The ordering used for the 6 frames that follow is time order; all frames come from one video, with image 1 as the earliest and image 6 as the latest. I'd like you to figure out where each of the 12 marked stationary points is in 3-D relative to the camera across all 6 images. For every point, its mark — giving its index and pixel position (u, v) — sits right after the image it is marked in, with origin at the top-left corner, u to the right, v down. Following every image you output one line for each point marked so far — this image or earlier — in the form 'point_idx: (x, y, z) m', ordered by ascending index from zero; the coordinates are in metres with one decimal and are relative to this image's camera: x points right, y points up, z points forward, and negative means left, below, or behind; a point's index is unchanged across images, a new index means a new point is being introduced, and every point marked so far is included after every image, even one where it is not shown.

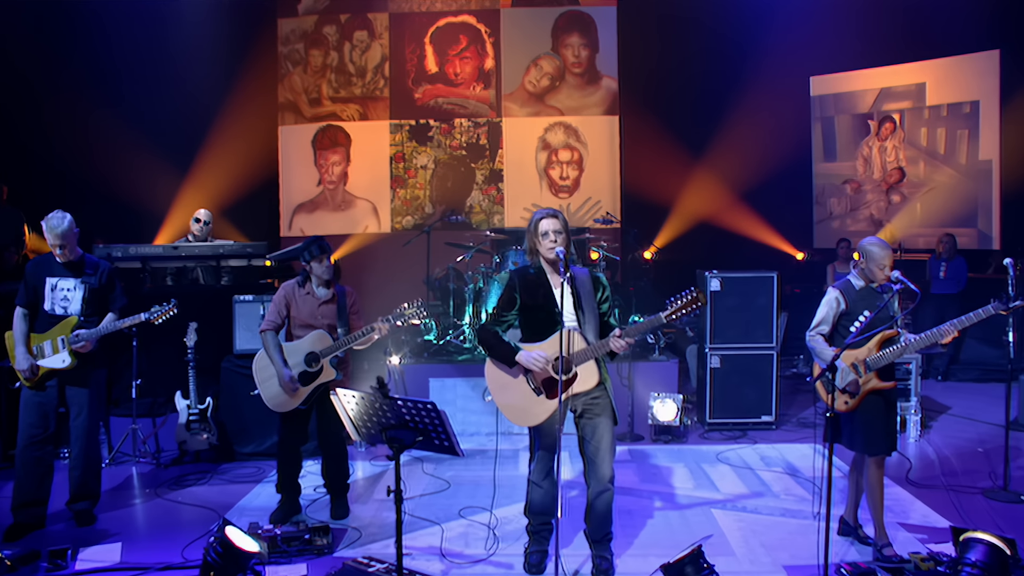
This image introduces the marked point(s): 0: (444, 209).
0: (-0.7, +0.8, +10.2) m
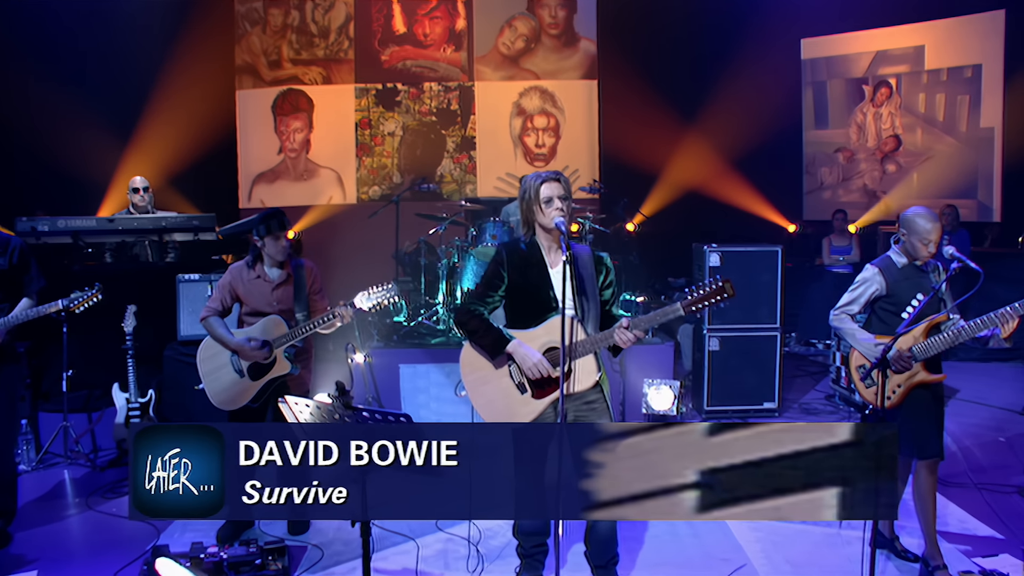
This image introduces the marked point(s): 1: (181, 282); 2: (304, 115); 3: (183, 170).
0: (-1.0, +1.0, +9.6) m
1: (-1.8, 0.0, +5.8) m
2: (-1.9, +1.6, +9.5) m
3: (-2.9, +1.0, +9.1) m
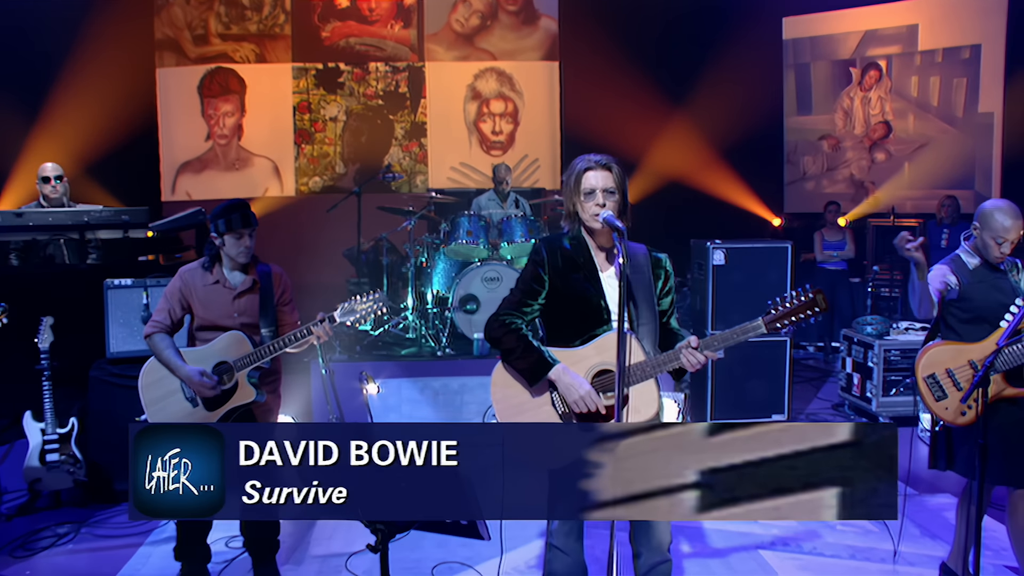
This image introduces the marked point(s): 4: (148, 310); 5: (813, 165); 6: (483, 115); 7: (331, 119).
0: (-1.3, +1.0, +8.6) m
1: (-1.9, 0.0, +4.7) m
2: (-2.3, +1.6, +8.4) m
3: (-3.2, +1.0, +8.0) m
4: (-1.7, -0.1, +4.8) m
5: (+2.5, +1.0, +8.6) m
6: (-0.3, +1.4, +8.6) m
7: (-1.5, +1.4, +8.5) m
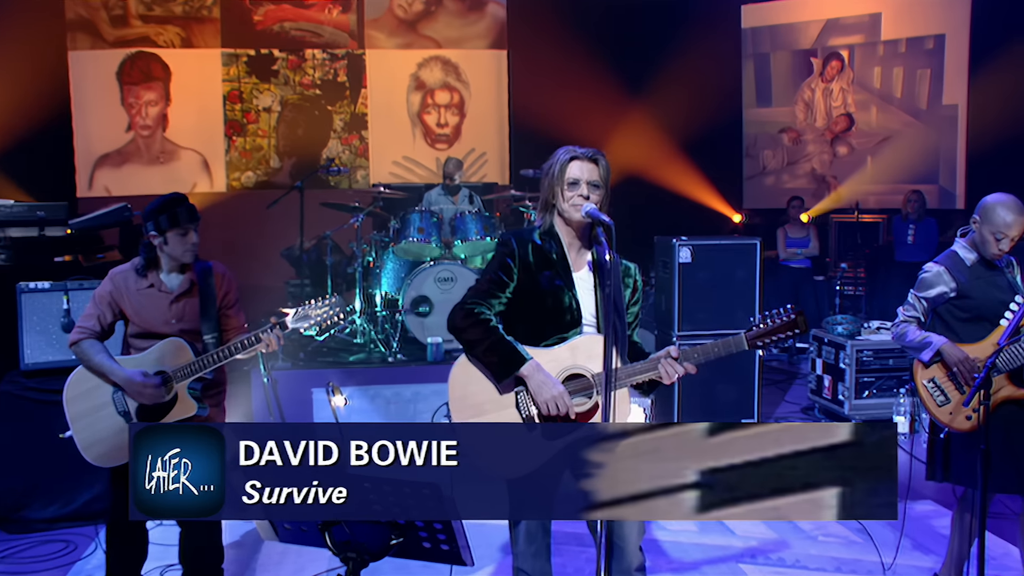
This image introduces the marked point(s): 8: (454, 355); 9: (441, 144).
0: (-1.7, +1.0, +8.0) m
1: (-2.0, 0.0, +4.1) m
2: (-2.7, +1.5, +7.8) m
3: (-3.6, +1.0, +7.3) m
4: (-1.8, -0.1, +4.2) m
5: (+2.1, +1.0, +8.3) m
6: (-0.7, +1.4, +8.1) m
7: (-1.9, +1.4, +7.9) m
8: (-0.4, -0.4, +6.8) m
9: (-0.6, +1.1, +8.2) m
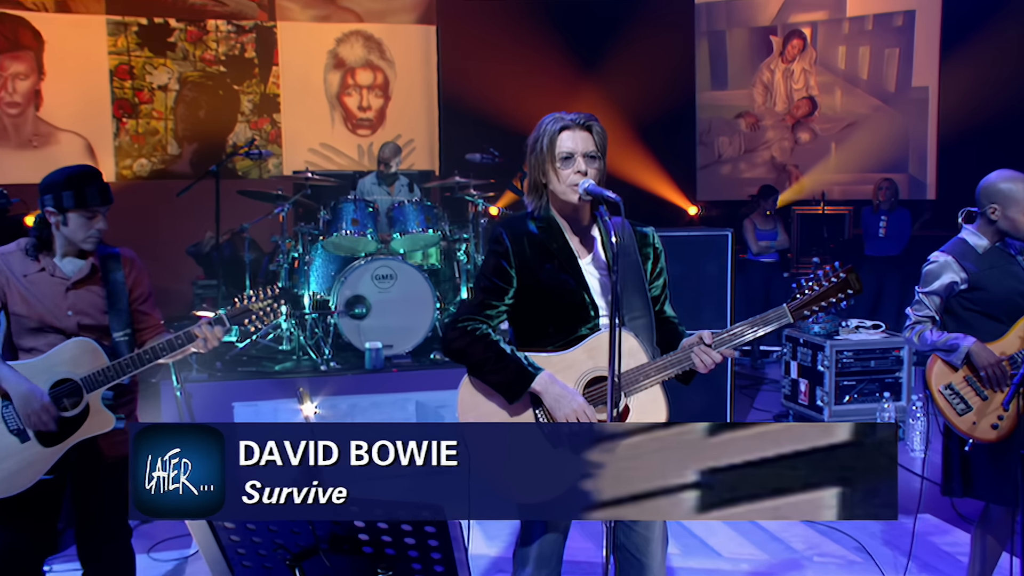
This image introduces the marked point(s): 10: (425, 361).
0: (-2.2, +0.9, +7.0) m
1: (-2.0, 0.0, +3.1) m
2: (-3.1, +1.5, +6.6) m
3: (-3.9, +0.9, +6.0) m
4: (-1.8, -0.1, +3.1) m
5: (+1.6, +1.1, +7.6) m
6: (-1.1, +1.4, +7.2) m
7: (-2.3, +1.3, +6.9) m
8: (-0.7, -0.4, +5.9) m
9: (-1.0, +1.1, +7.3) m
10: (-0.5, -0.4, +6.0) m
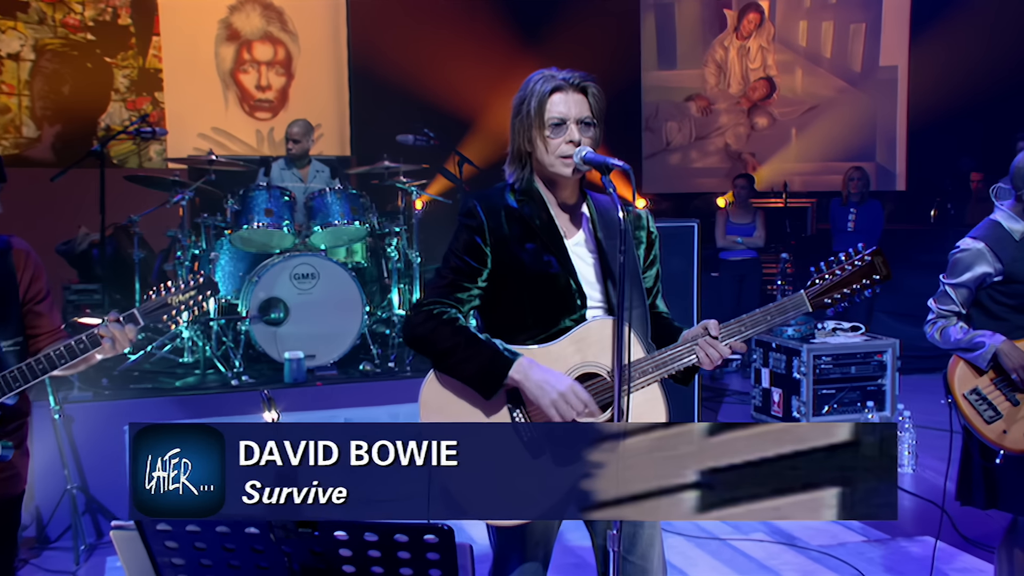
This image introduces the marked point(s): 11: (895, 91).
0: (-2.5, +0.9, +5.8) m
1: (-1.8, 0.0, +1.9) m
2: (-3.4, +1.4, +5.3) m
3: (-4.2, +0.9, +4.5) m
4: (-1.7, -0.1, +2.0) m
5: (+1.1, +1.0, +6.9) m
6: (-1.5, +1.4, +6.1) m
7: (-2.7, +1.3, +5.6) m
8: (-0.9, -0.5, +4.8) m
9: (-1.5, +1.1, +6.2) m
10: (-0.7, -0.4, +4.9) m
11: (+2.4, +1.2, +6.4) m
